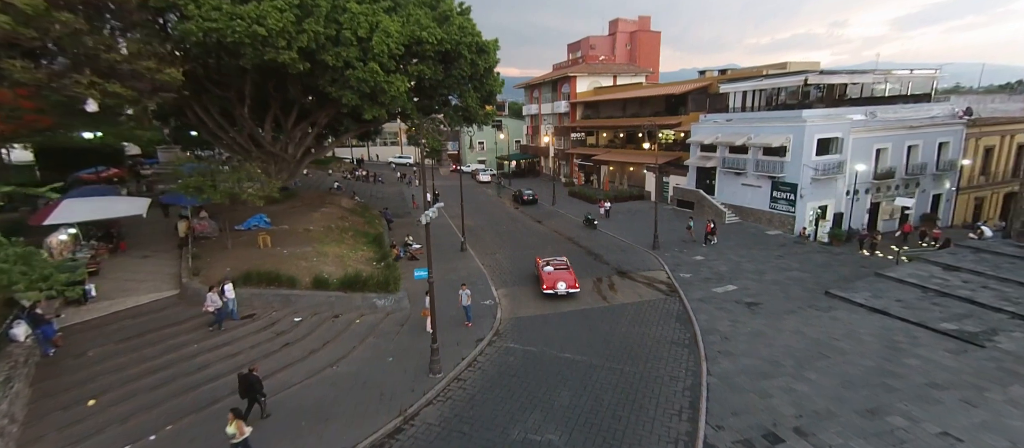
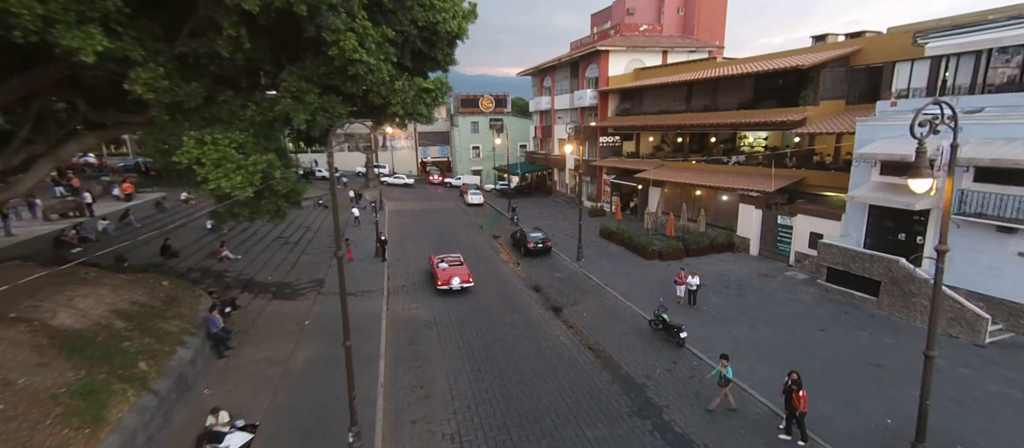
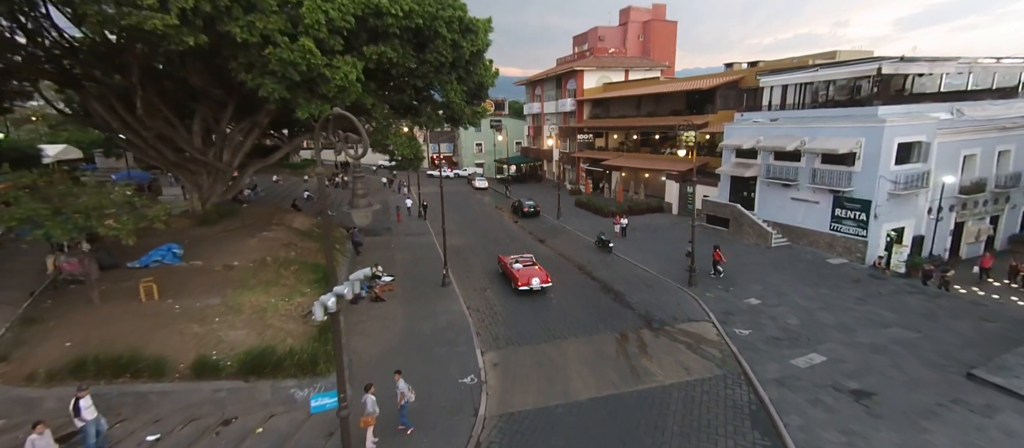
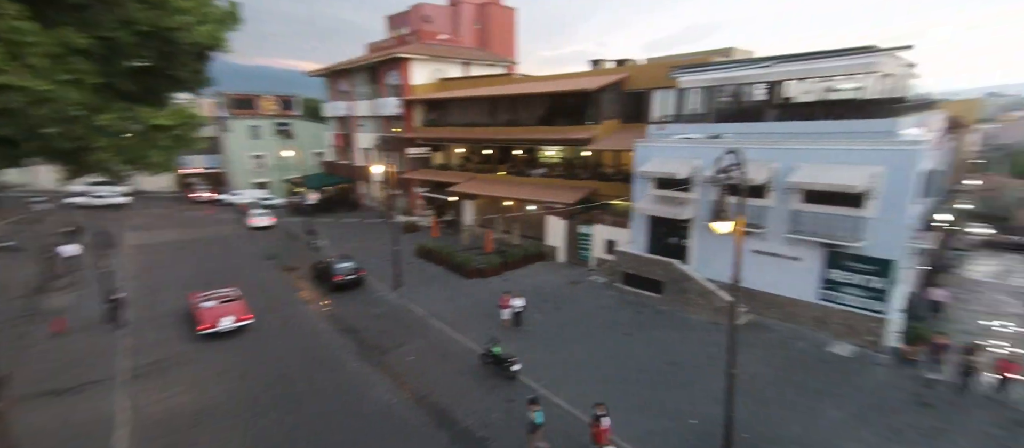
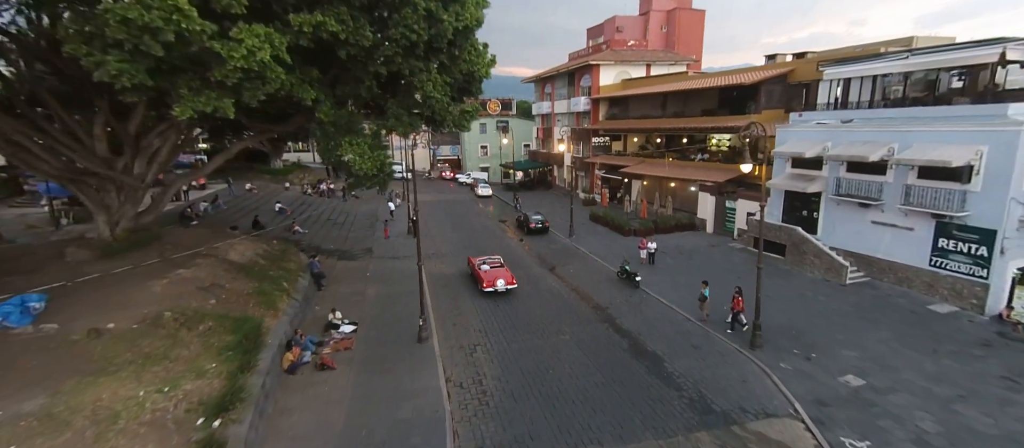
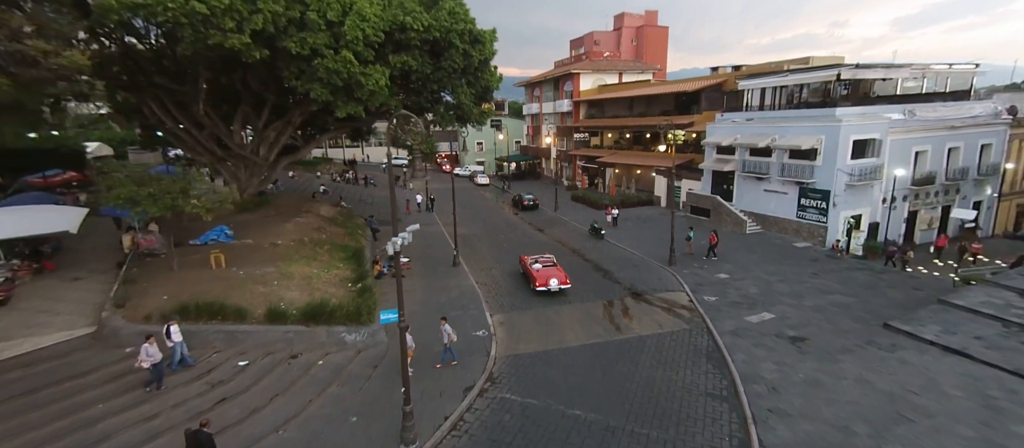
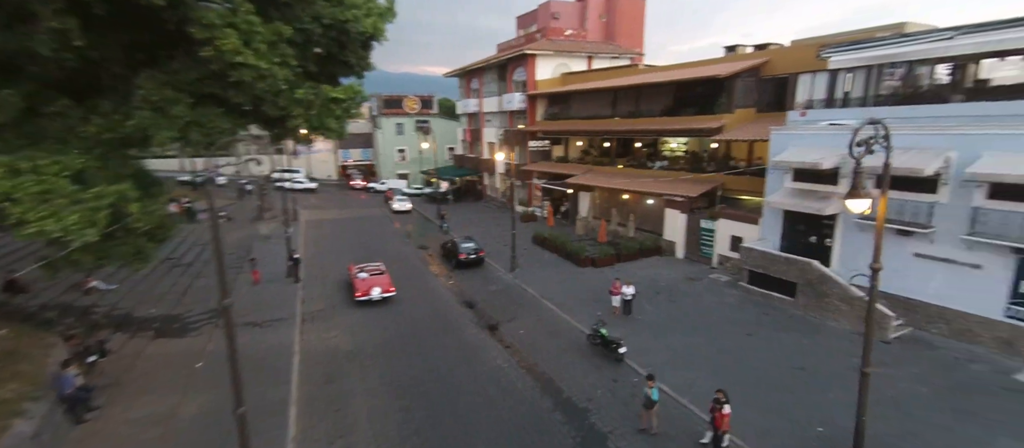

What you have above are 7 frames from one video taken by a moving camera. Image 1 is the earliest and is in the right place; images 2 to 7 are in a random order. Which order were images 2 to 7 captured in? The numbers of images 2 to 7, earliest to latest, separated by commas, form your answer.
6, 3, 5, 2, 7, 4
